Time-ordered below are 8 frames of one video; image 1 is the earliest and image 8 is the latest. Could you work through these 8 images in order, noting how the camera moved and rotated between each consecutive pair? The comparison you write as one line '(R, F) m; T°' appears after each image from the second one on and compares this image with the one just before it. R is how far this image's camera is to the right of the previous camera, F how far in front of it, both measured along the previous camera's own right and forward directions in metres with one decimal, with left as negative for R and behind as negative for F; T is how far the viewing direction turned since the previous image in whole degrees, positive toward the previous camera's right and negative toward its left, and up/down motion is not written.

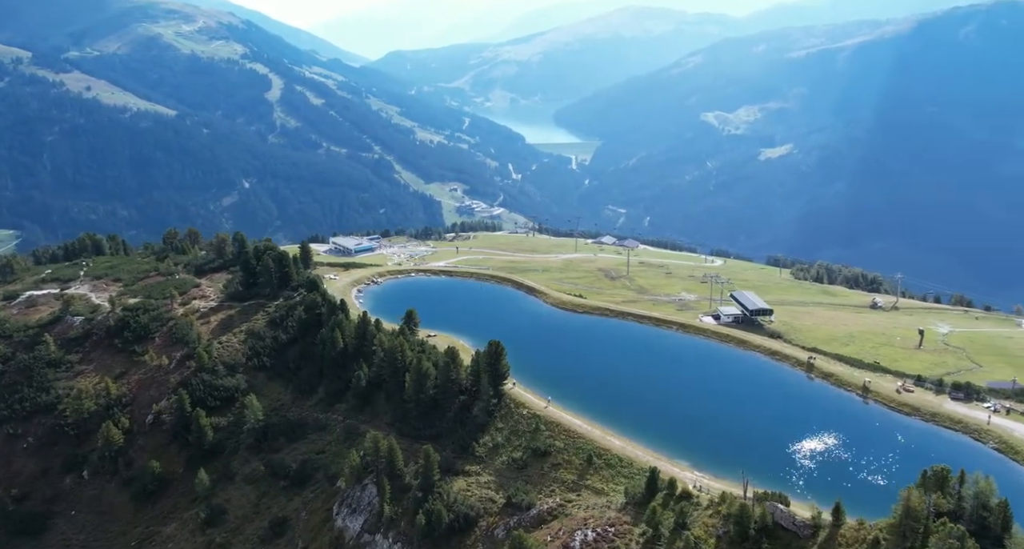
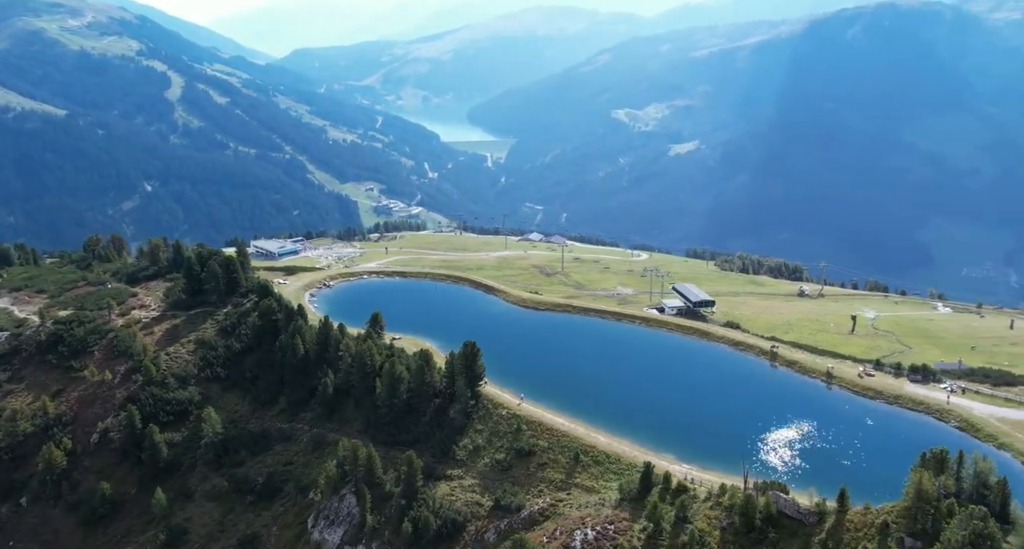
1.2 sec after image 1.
(-4.7, +1.4) m; +5°
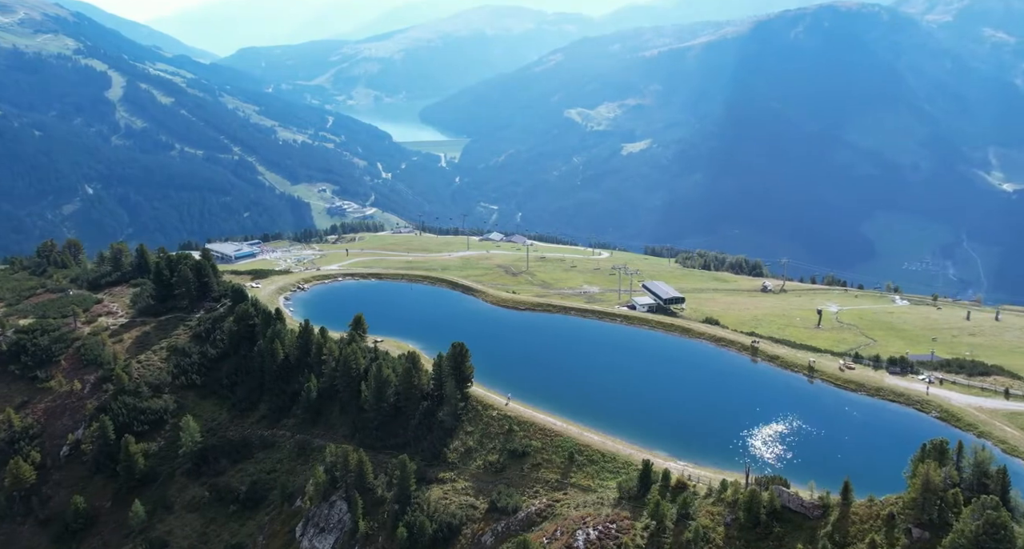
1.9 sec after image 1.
(-2.8, +0.6) m; +3°
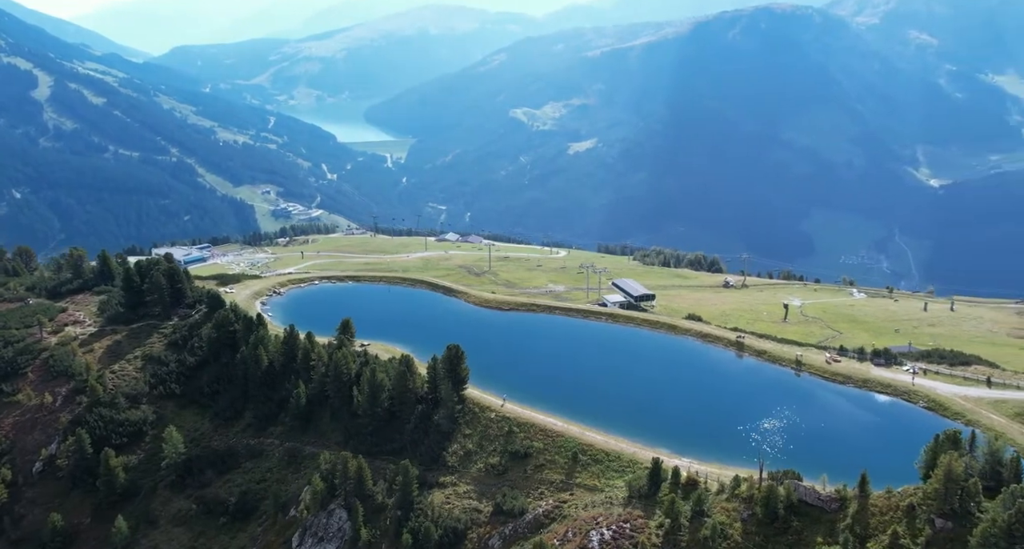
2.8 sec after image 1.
(-3.9, +0.8) m; +3°
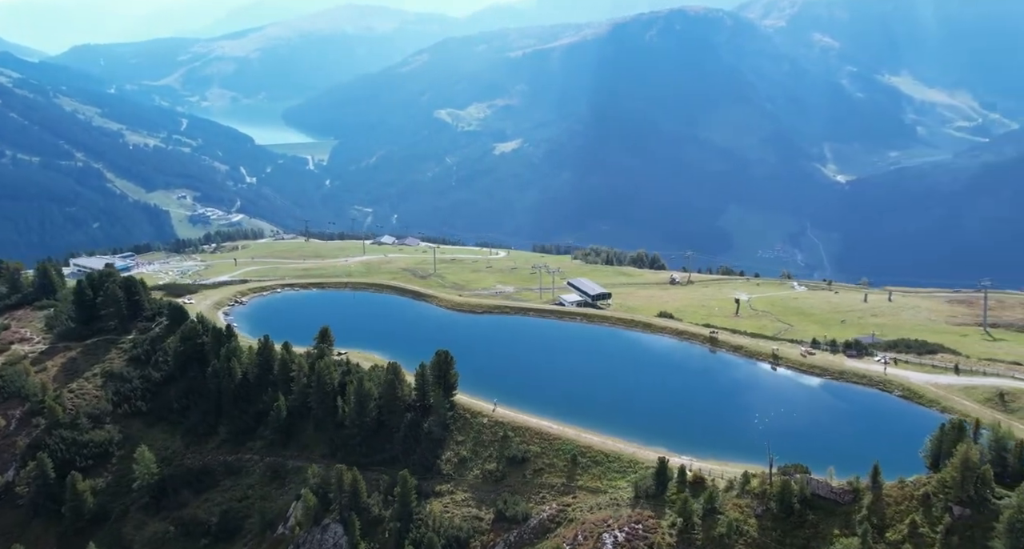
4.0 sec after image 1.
(-5.0, +0.9) m; +5°
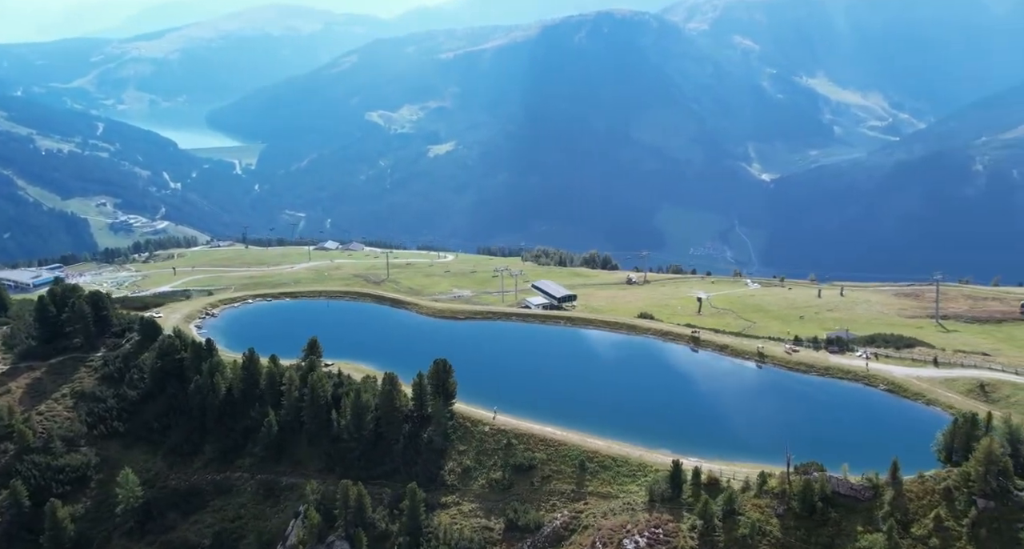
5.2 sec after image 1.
(-5.0, +0.7) m; +4°
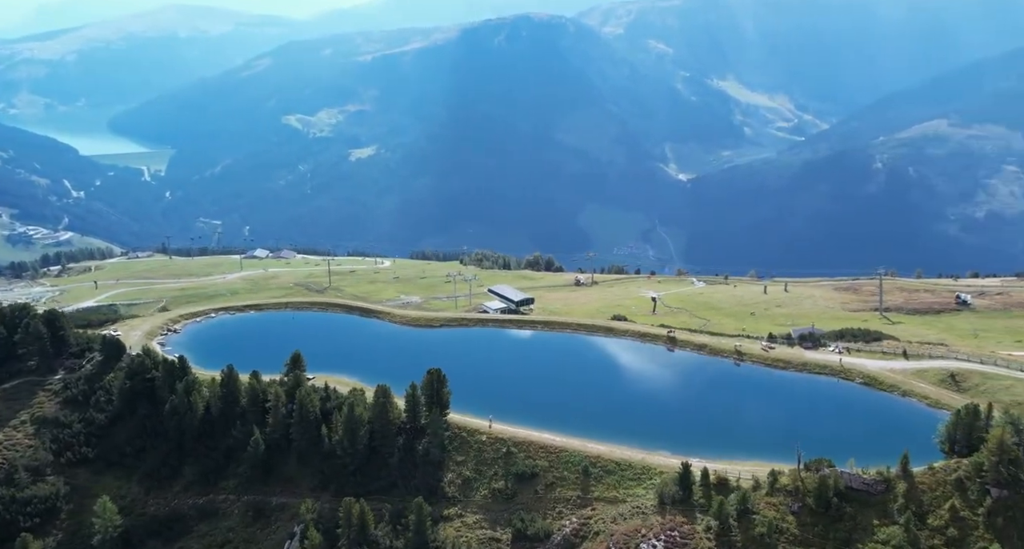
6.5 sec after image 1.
(-5.5, +0.7) m; +5°
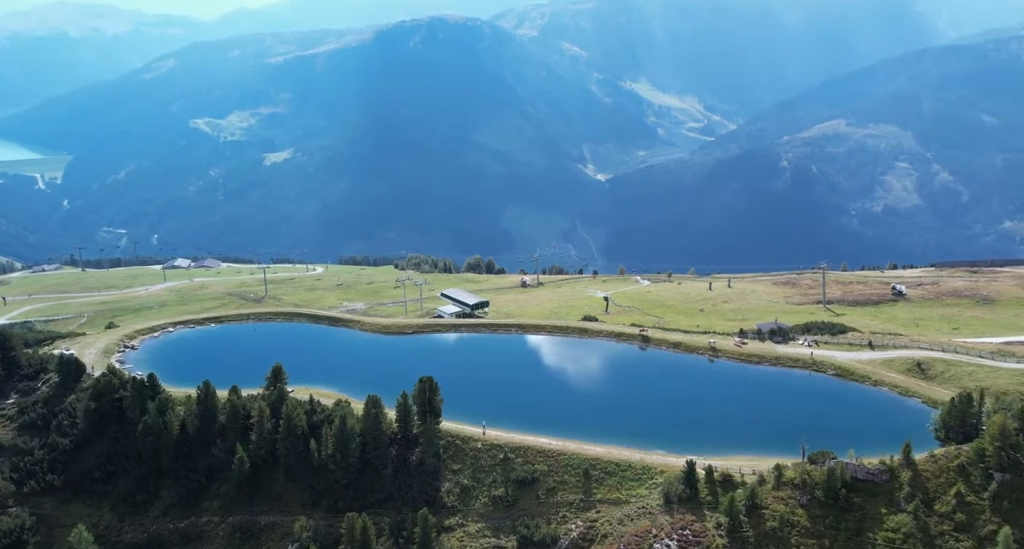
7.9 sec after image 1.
(-5.5, +0.7) m; +5°
